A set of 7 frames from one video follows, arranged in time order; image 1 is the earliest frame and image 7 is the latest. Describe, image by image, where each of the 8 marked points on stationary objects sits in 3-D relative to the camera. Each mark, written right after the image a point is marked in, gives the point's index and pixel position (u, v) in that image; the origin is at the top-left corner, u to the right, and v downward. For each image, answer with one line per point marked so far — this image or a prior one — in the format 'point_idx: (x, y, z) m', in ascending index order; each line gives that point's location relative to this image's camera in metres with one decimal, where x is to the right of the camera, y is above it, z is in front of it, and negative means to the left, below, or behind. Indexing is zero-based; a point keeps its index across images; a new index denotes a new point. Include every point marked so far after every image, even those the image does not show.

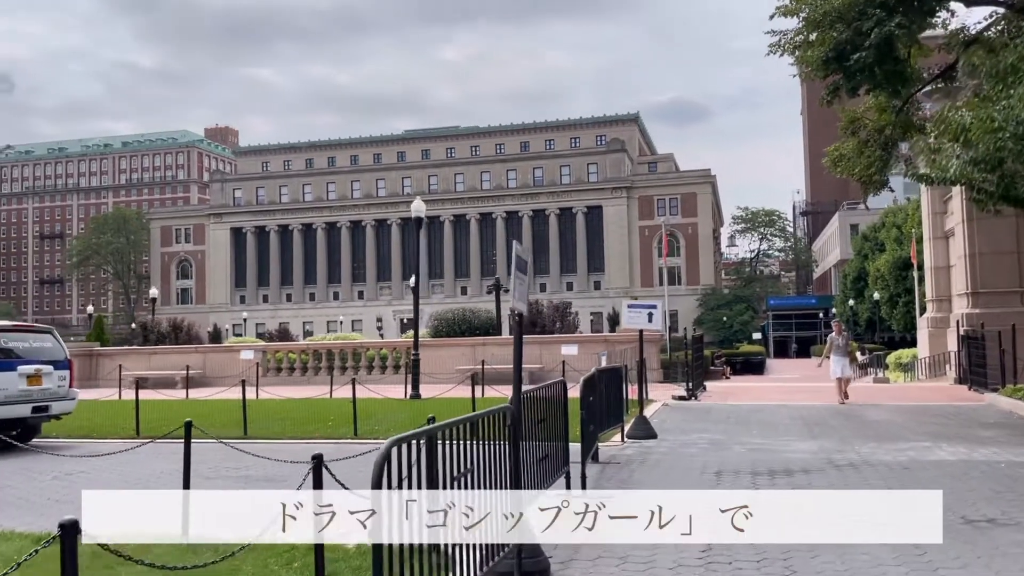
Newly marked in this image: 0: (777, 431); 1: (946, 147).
0: (+5.1, -2.7, +16.3) m
1: (+7.8, +2.5, +15.3) m
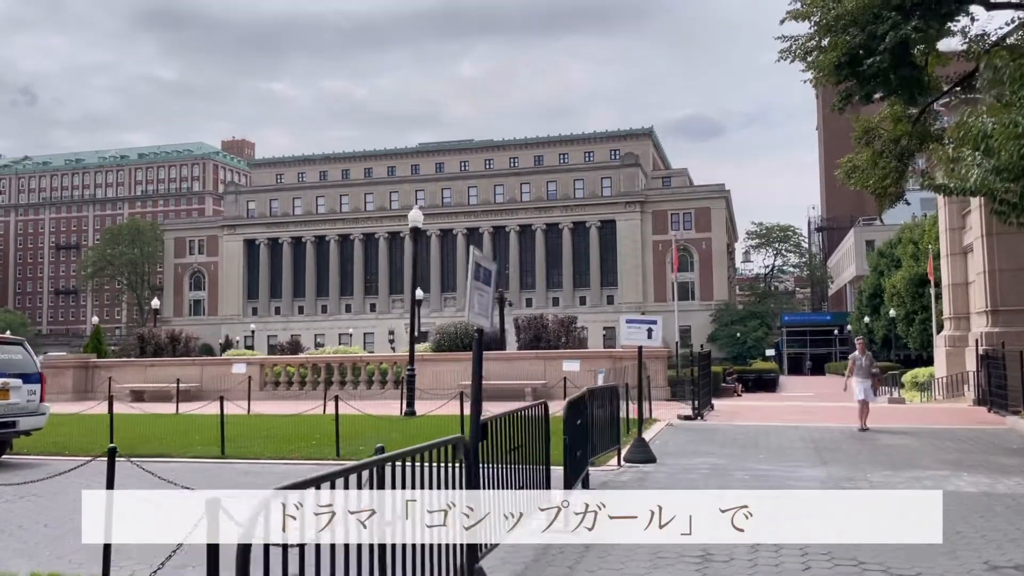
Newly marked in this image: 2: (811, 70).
0: (+5.0, -3.0, +15.4) m
1: (+7.7, +2.2, +14.5) m
2: (+6.5, +4.7, +18.6) m
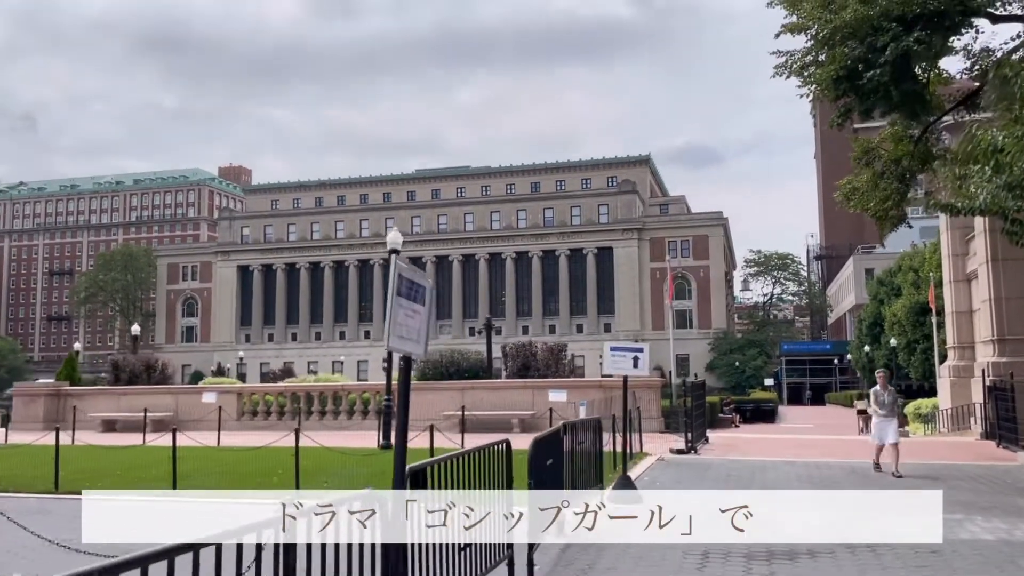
0: (+4.6, -3.5, +14.3) m
1: (+7.3, +1.8, +13.5) m
2: (+6.1, +4.2, +17.7) m
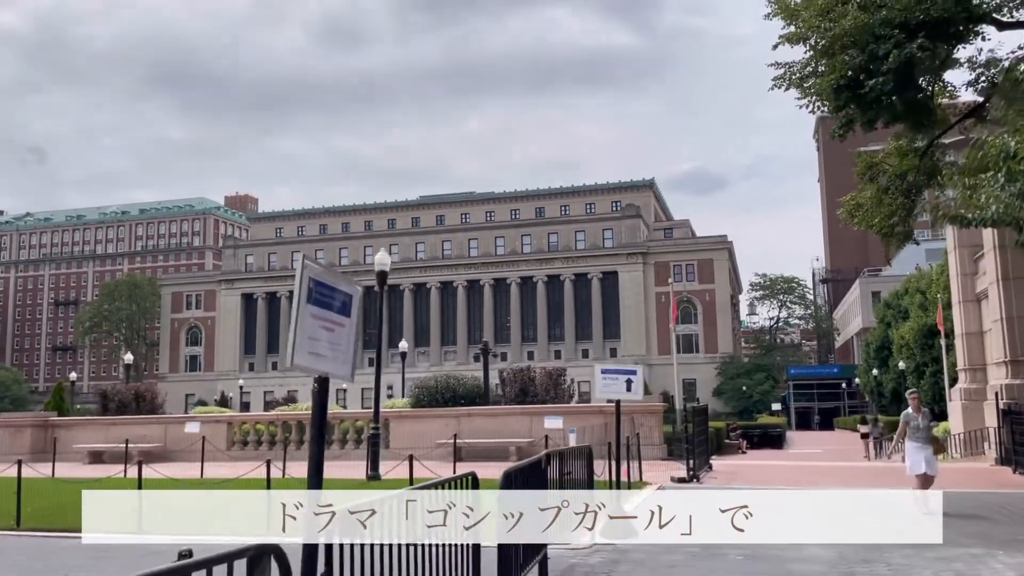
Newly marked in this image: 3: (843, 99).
0: (+4.4, -3.8, +13.4) m
1: (+7.1, +1.6, +12.8) m
2: (+5.9, +3.8, +17.1) m
3: (+6.1, +3.5, +15.6) m
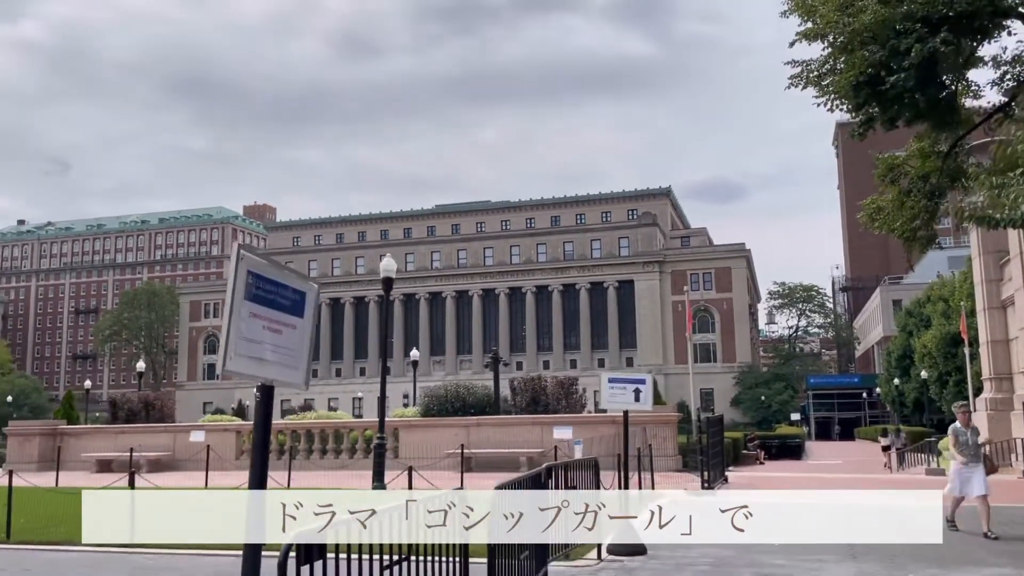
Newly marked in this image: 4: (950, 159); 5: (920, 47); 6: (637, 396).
0: (+4.4, -3.8, +12.8) m
1: (+7.2, +1.5, +12.2) m
2: (+6.1, +3.7, +16.5) m
3: (+6.2, +3.4, +15.0) m
4: (+9.1, +2.7, +17.6) m
5: (+6.7, +4.0, +13.9) m
6: (+1.7, -1.5, +11.9) m
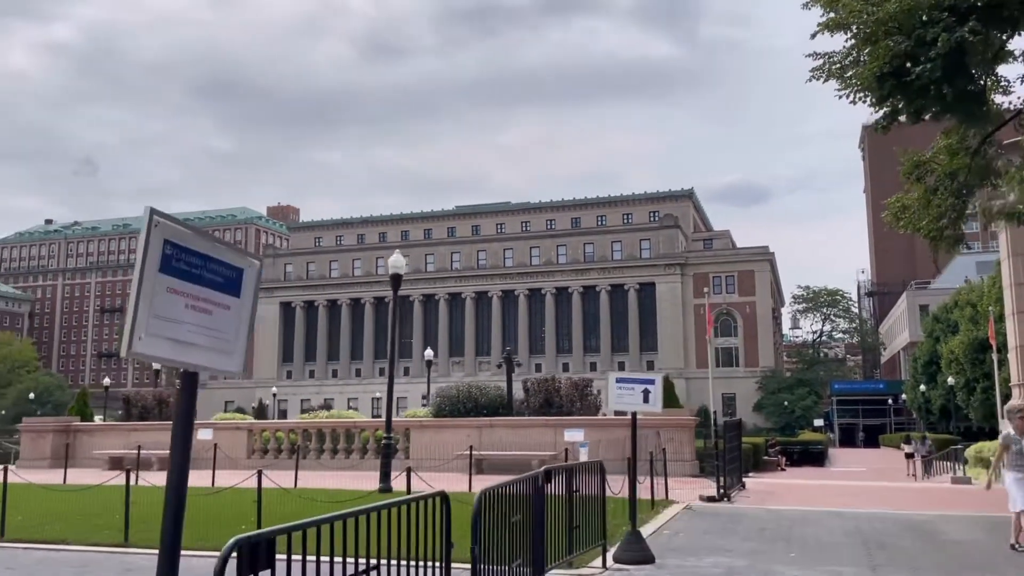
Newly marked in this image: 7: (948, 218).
0: (+4.5, -3.8, +12.2) m
1: (+7.2, +1.5, +11.5) m
2: (+6.3, +3.7, +15.9) m
3: (+6.3, +3.4, +14.4) m
4: (+9.3, +2.7, +16.9) m
5: (+6.8, +4.0, +13.3) m
6: (+1.8, -1.5, +11.4) m
7: (+9.4, +1.5, +18.3) m
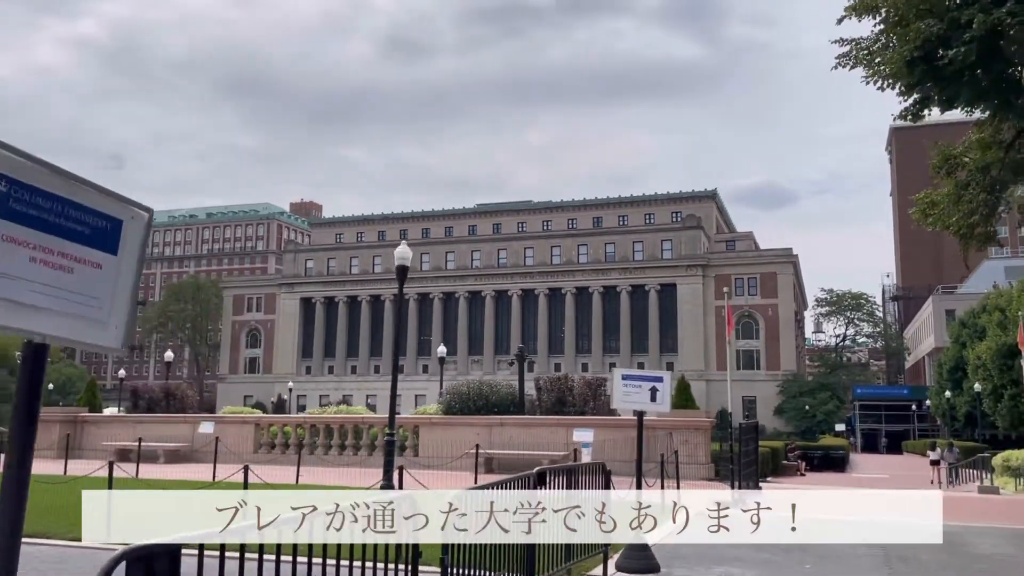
0: (+4.5, -3.7, +11.5) m
1: (+7.3, +1.5, +10.7) m
2: (+6.4, +3.7, +15.1) m
3: (+6.5, +3.4, +13.6) m
4: (+9.5, +2.7, +16.1) m
5: (+7.0, +4.0, +12.5) m
6: (+1.8, -1.4, +10.7) m
7: (+9.6, +1.5, +17.4) m
